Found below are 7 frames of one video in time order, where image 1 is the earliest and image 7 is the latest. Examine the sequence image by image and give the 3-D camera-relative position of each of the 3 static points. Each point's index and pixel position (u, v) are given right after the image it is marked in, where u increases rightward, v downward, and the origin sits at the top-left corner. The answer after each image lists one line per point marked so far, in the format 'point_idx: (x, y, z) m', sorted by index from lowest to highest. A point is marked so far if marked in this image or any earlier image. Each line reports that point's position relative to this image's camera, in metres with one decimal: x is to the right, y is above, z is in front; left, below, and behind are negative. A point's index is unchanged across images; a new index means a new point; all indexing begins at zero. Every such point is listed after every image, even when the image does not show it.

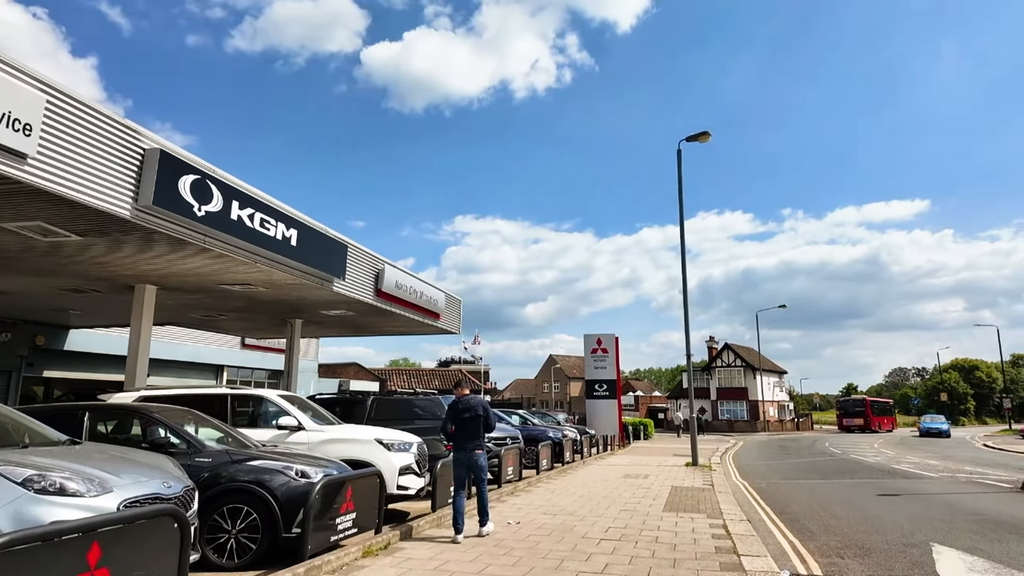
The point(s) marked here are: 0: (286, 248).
0: (-3.8, +0.7, +10.5) m
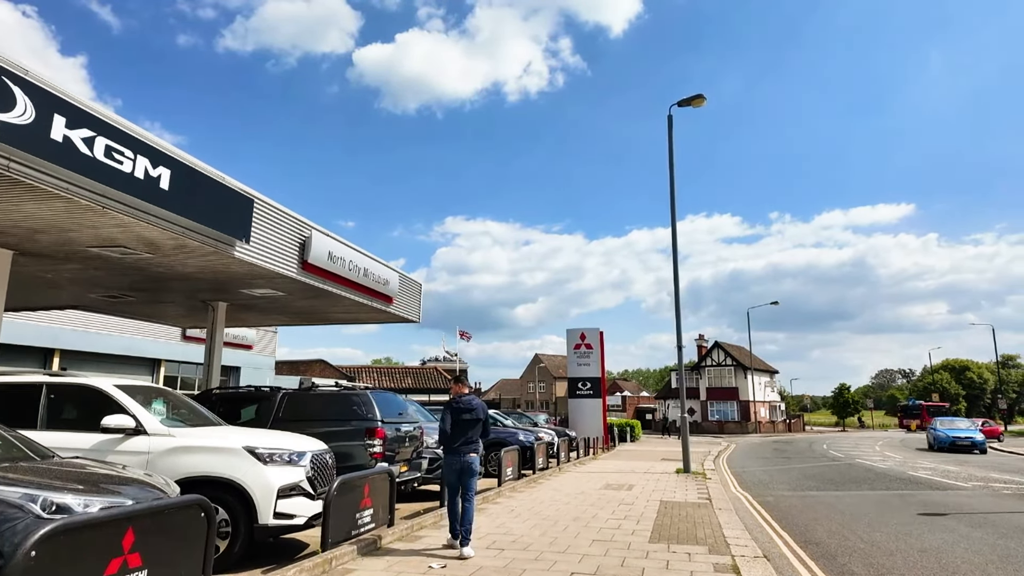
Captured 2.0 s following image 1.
0: (-4.6, +1.2, +8.0) m
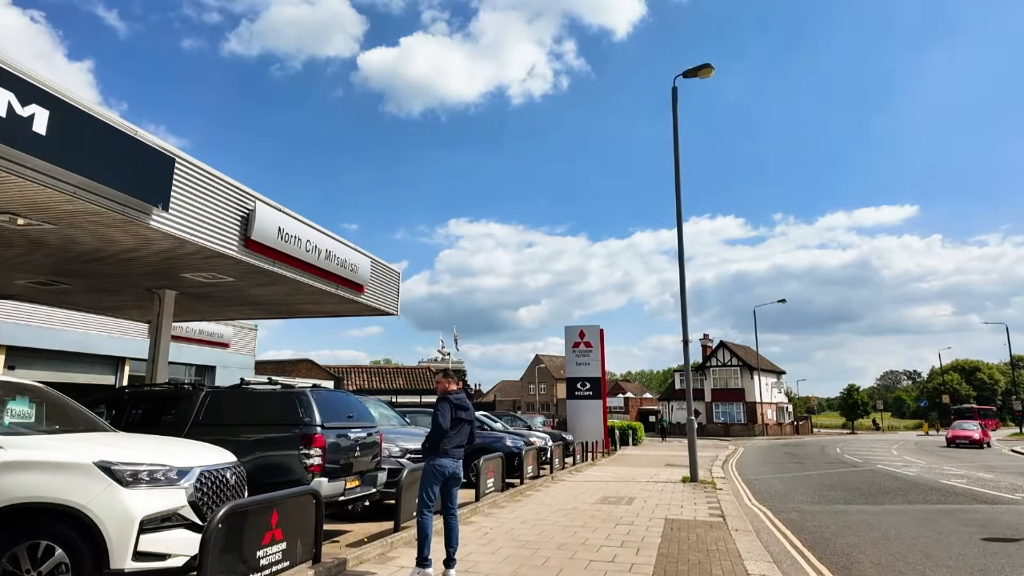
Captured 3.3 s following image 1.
0: (-4.9, +1.5, +6.3) m
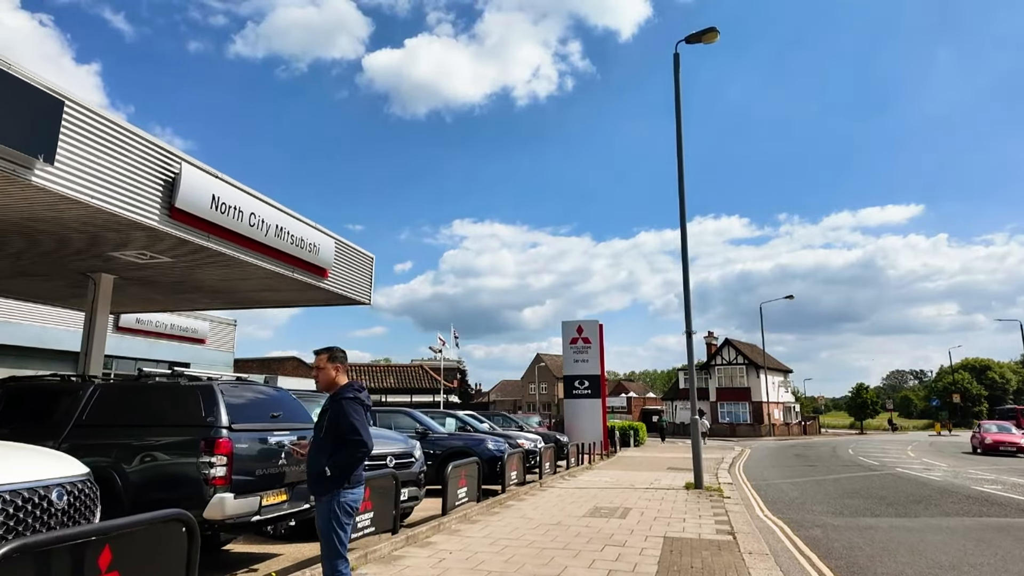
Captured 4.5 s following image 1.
0: (-5.3, +1.8, +4.8) m
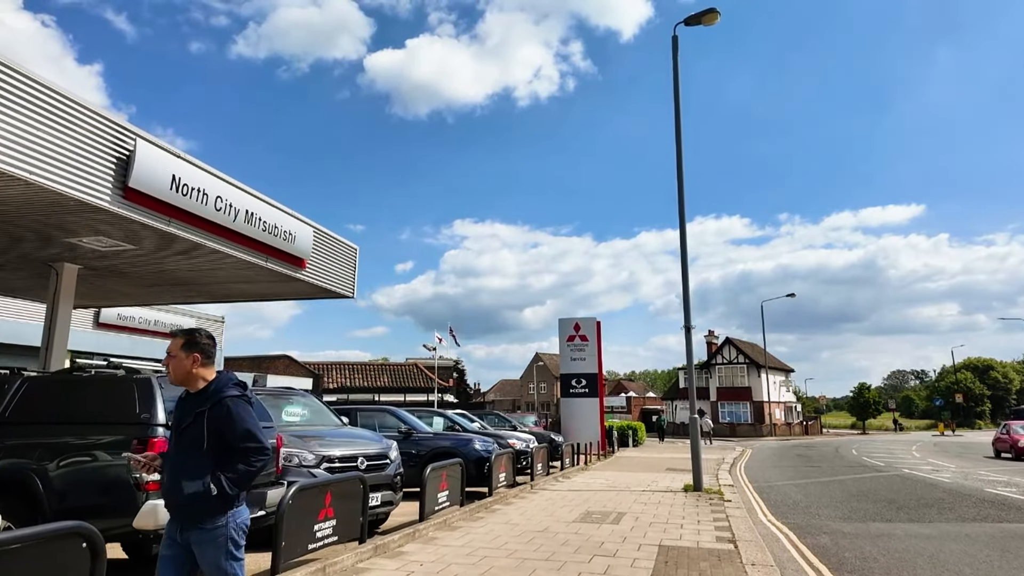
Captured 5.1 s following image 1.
0: (-5.6, +2.0, +4.2) m
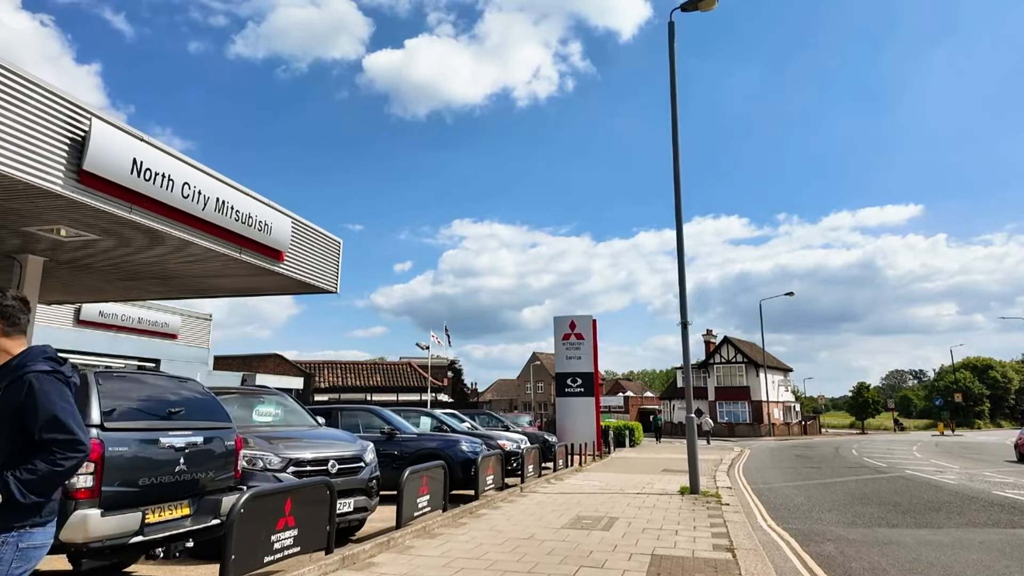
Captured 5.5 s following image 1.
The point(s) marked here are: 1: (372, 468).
0: (-5.7, +2.1, +3.7) m
1: (-1.7, -2.2, +7.8) m
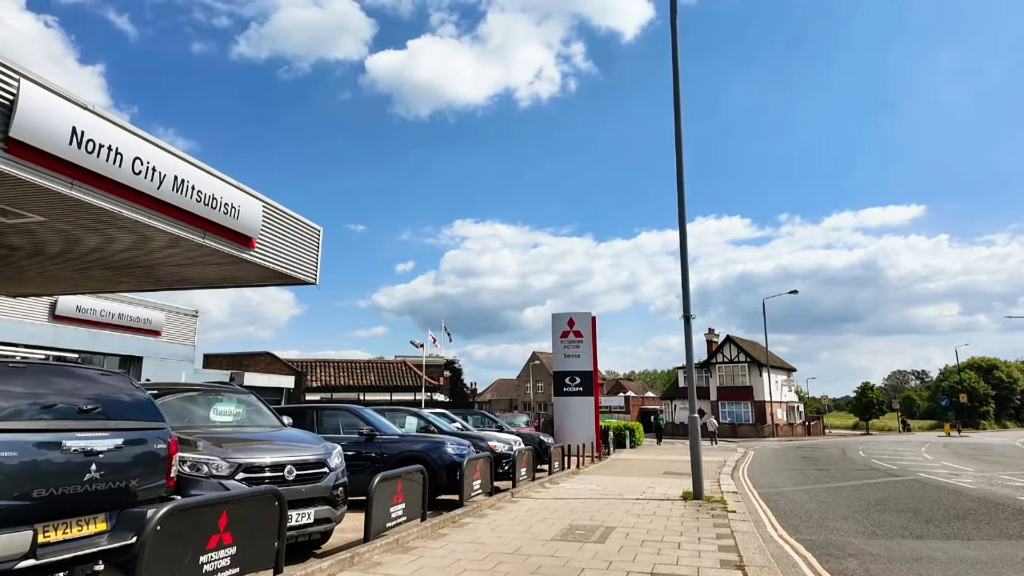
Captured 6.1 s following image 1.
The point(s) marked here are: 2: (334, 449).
0: (-5.9, +2.3, +2.8) m
1: (-1.9, -2.0, +6.9) m
2: (-2.0, -1.8, +7.1) m
